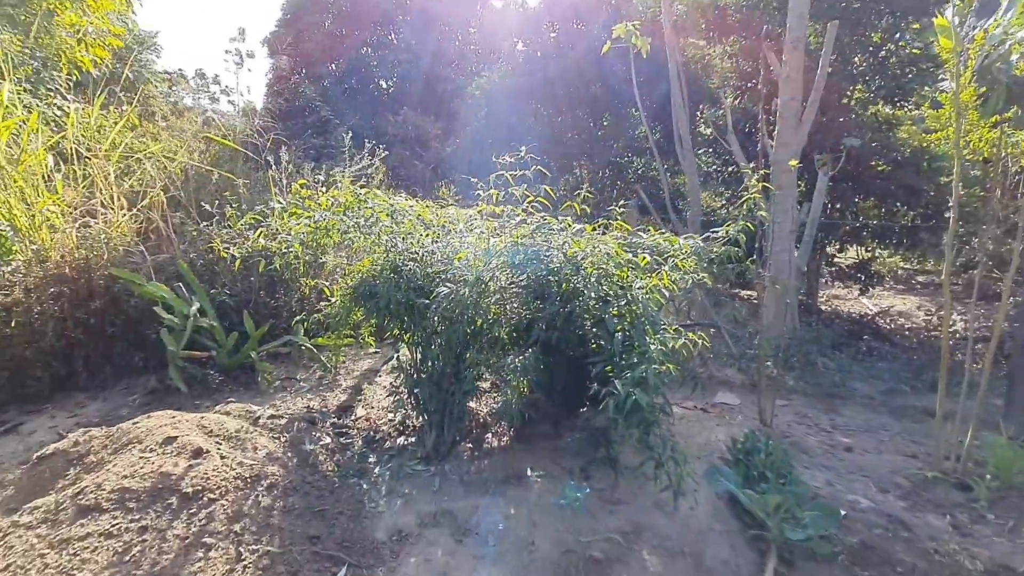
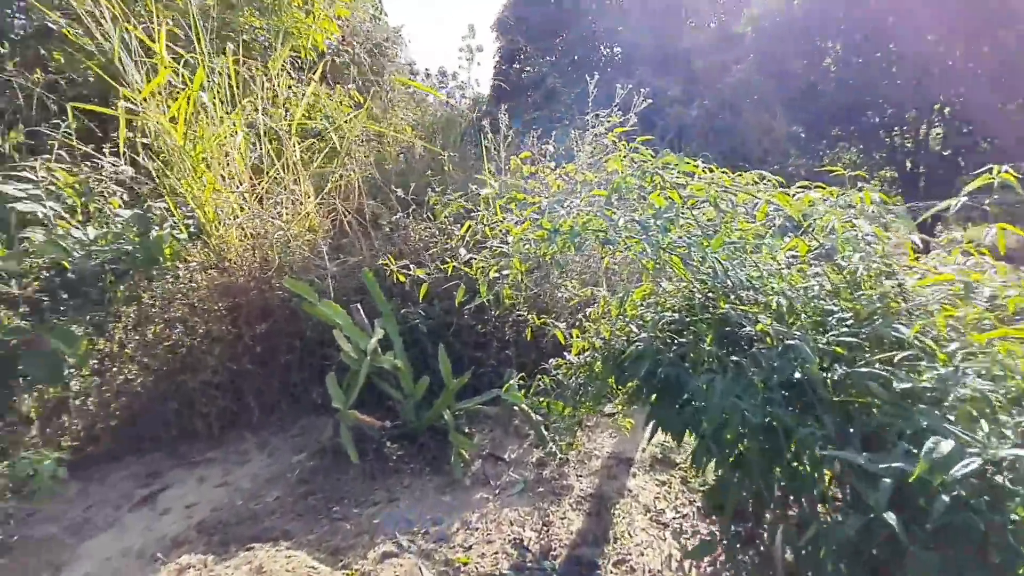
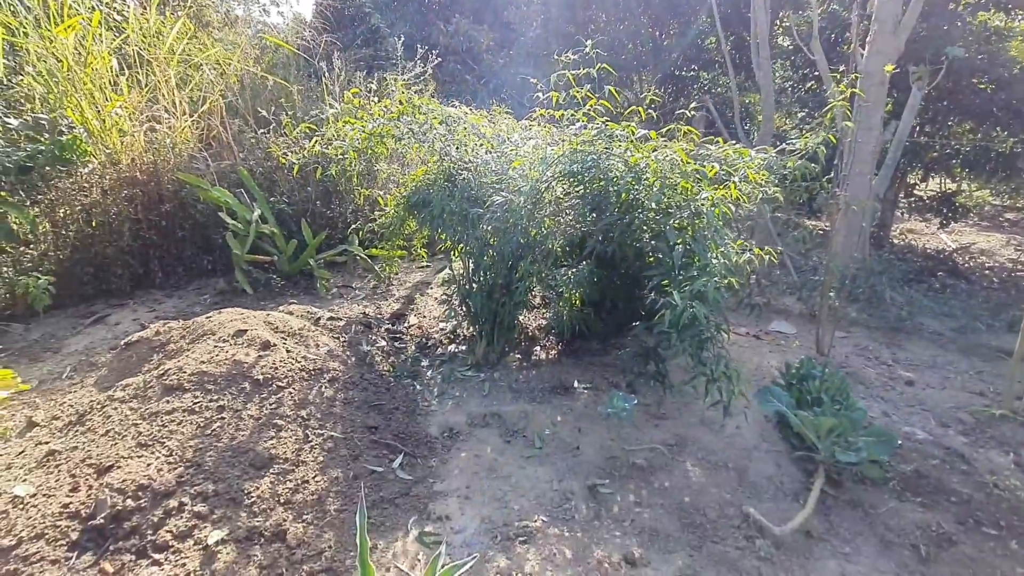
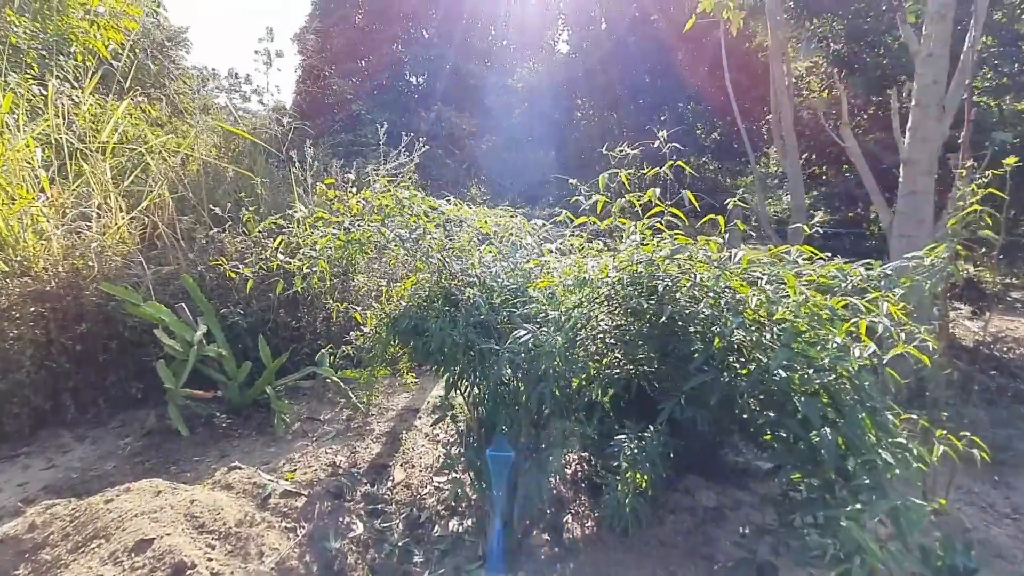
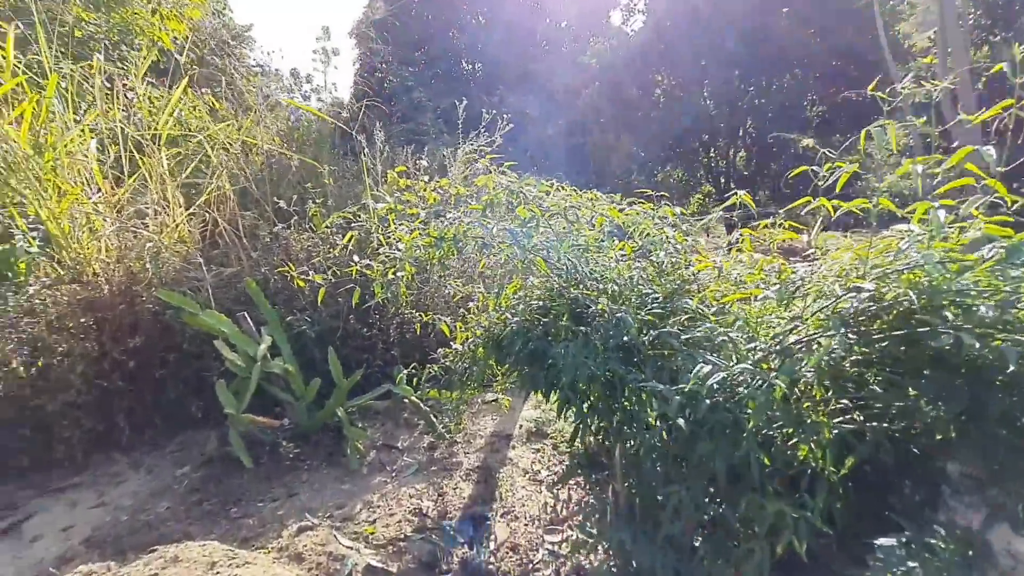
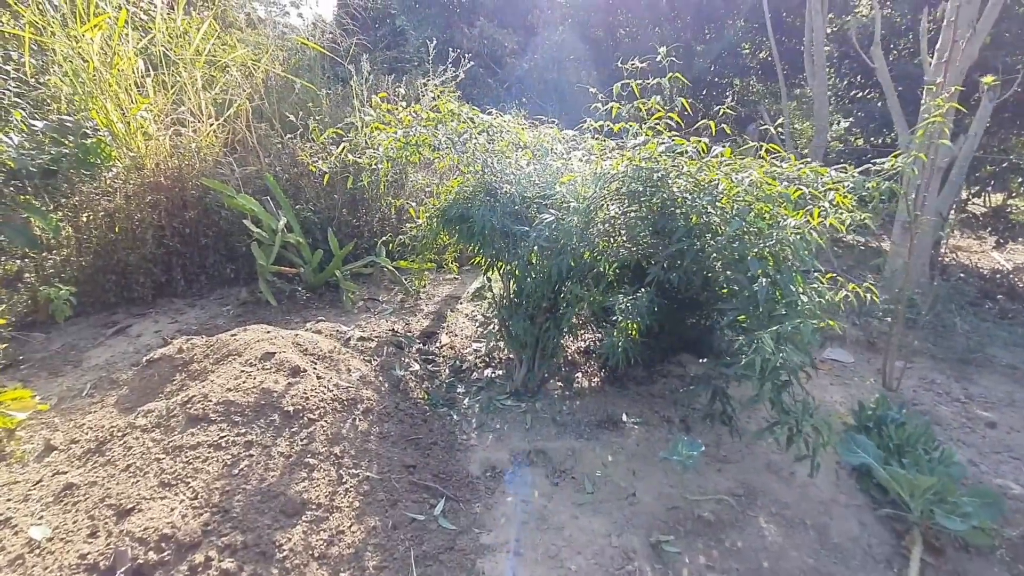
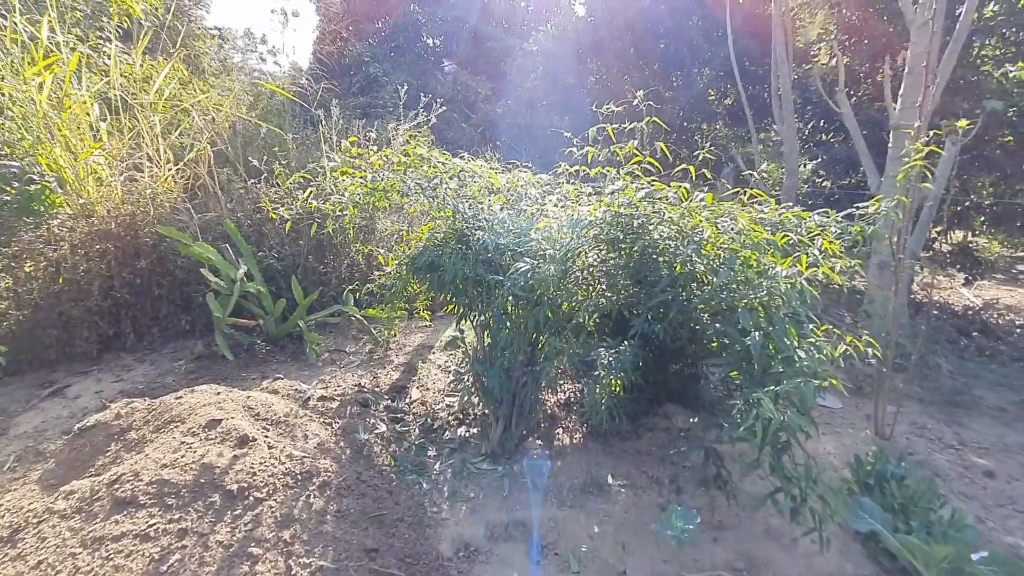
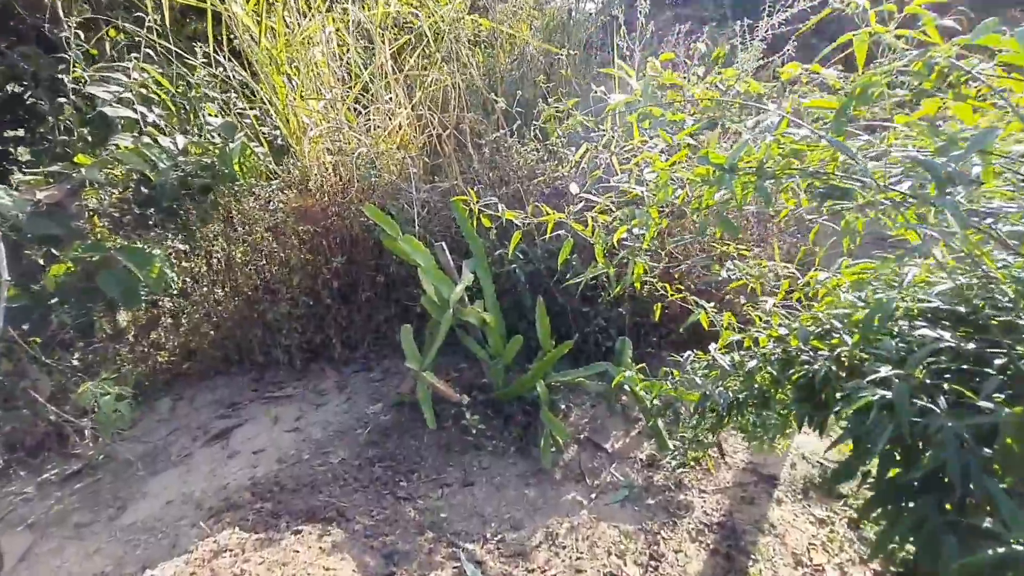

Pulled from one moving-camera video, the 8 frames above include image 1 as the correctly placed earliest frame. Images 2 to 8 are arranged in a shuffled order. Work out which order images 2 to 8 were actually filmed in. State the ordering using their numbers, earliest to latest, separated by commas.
3, 6, 7, 4, 5, 2, 8
